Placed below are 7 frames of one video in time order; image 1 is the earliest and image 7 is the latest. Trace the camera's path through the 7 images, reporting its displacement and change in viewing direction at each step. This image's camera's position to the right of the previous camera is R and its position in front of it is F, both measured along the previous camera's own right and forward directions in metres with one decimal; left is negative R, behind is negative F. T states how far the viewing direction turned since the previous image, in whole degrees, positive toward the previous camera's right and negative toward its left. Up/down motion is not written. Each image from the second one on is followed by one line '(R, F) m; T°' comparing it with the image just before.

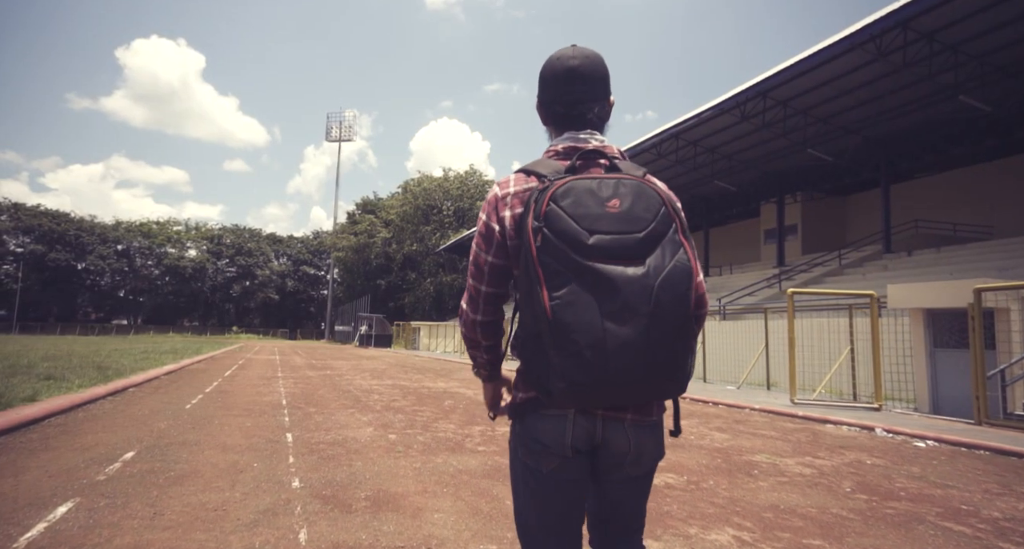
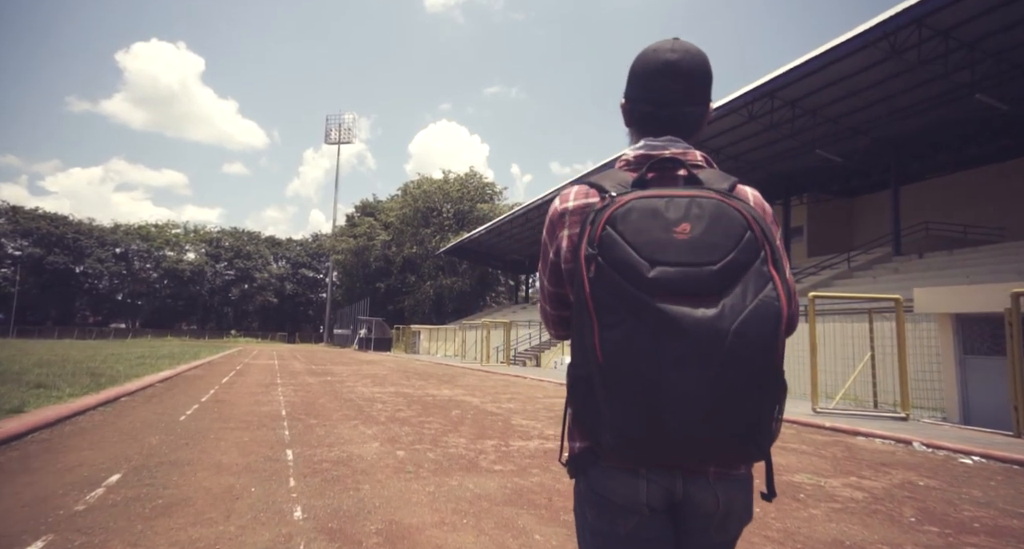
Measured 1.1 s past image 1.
(-0.2, +0.5) m; 0°
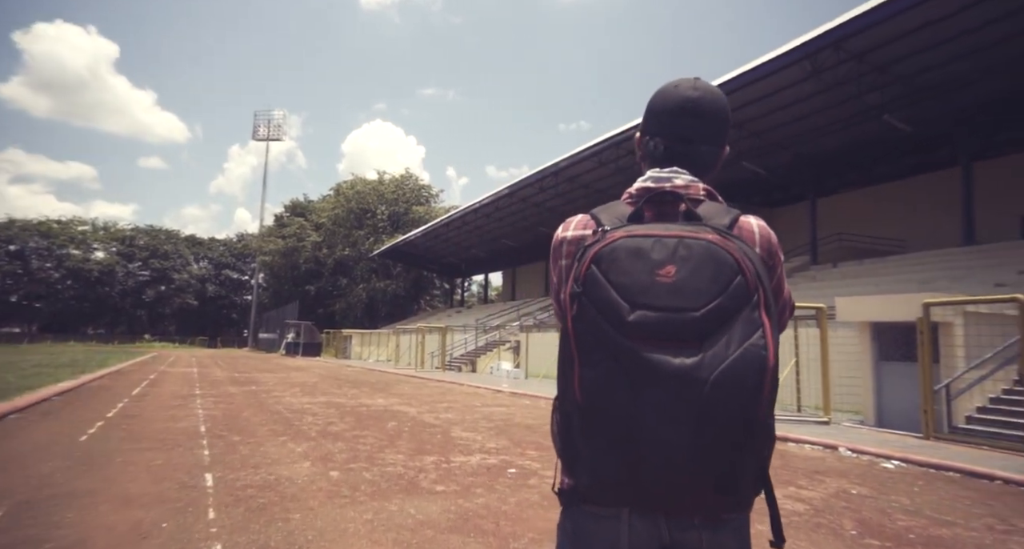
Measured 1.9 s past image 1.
(-0.1, +0.2) m; +7°
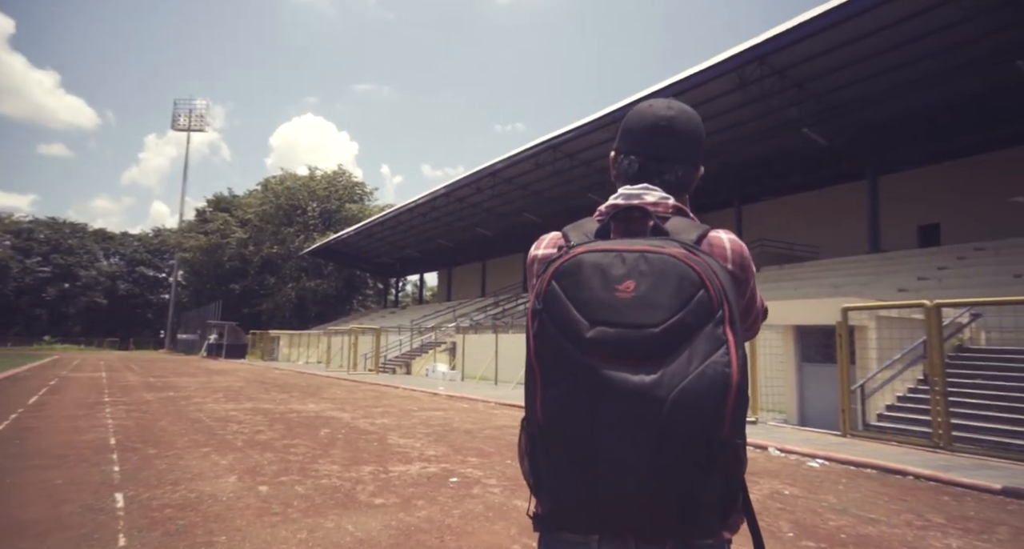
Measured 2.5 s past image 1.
(-0.1, +0.1) m; +7°
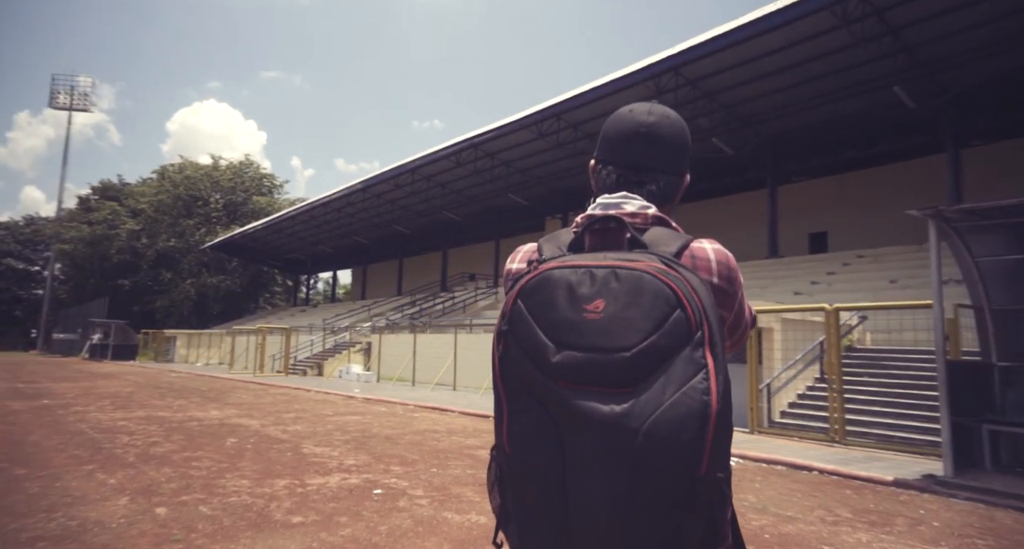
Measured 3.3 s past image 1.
(-0.1, +0.2) m; +8°
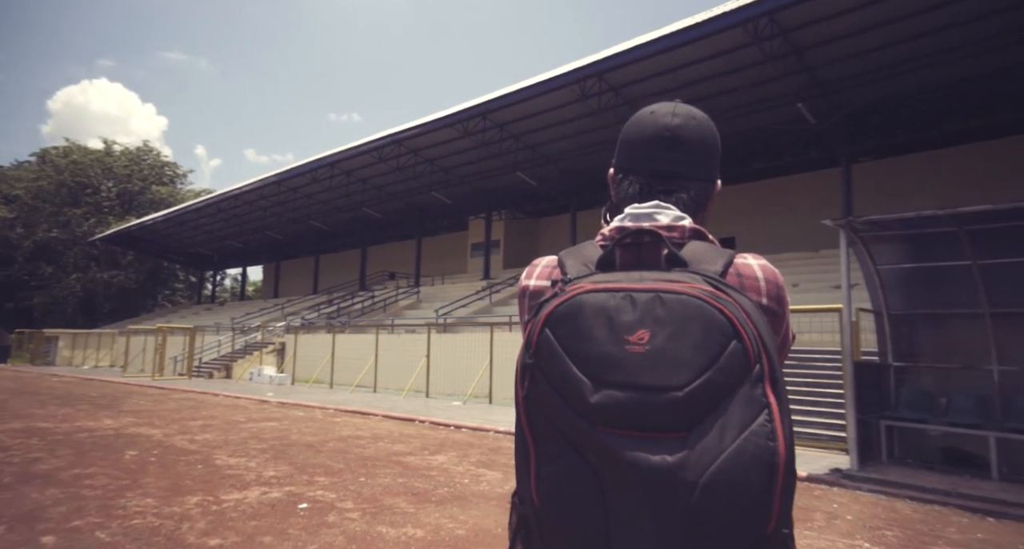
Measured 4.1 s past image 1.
(-0.2, +0.1) m; +8°
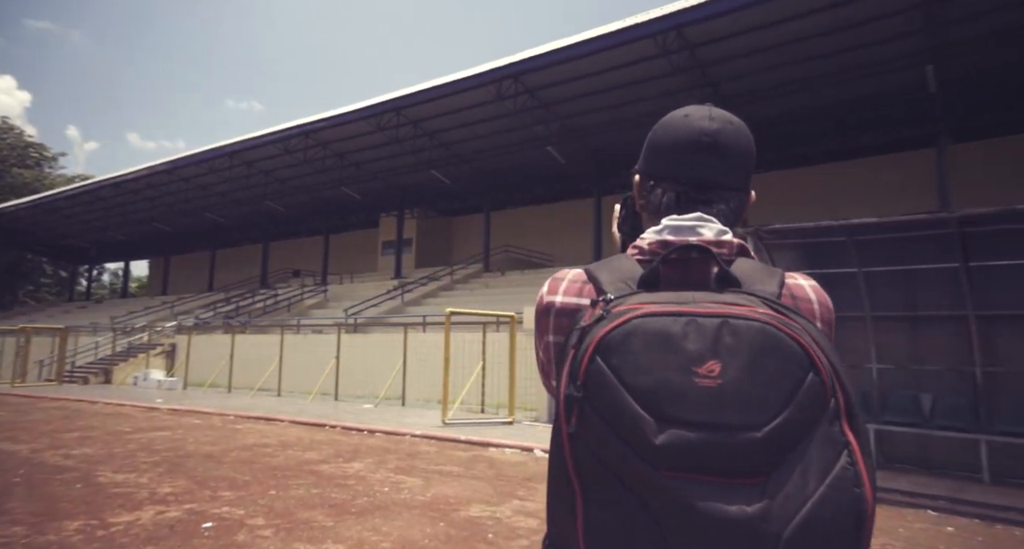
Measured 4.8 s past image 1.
(-0.2, +0.1) m; +9°
